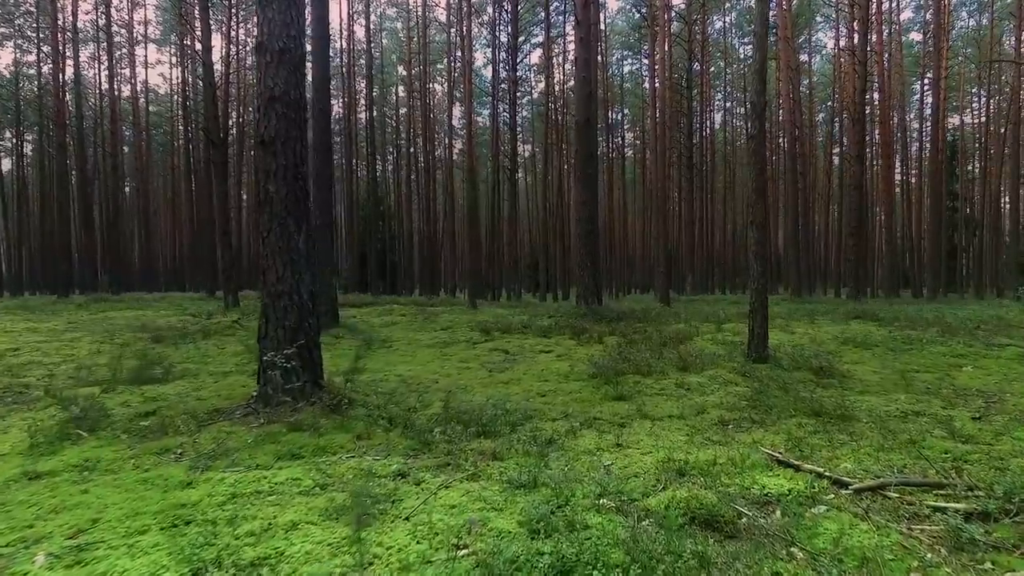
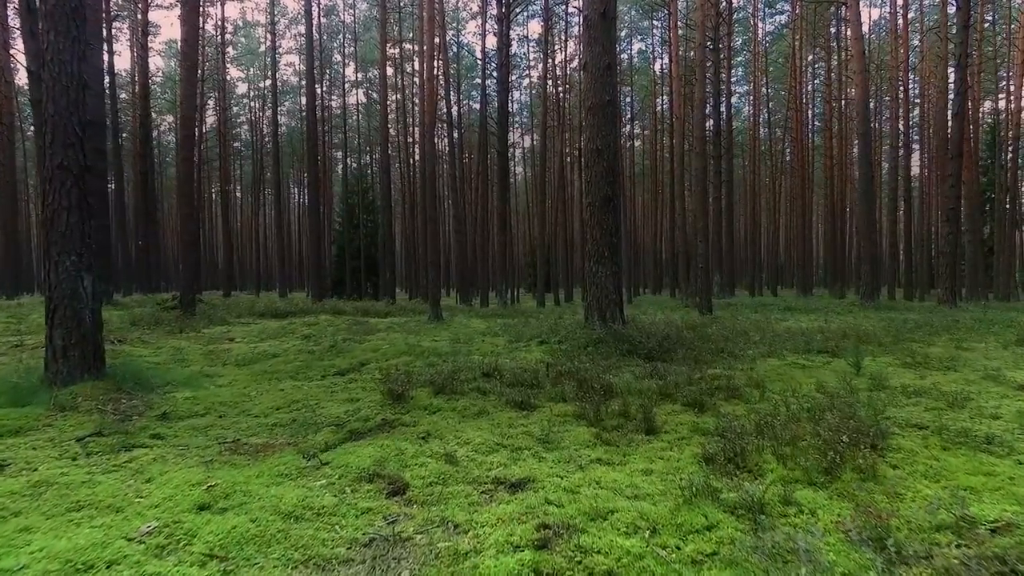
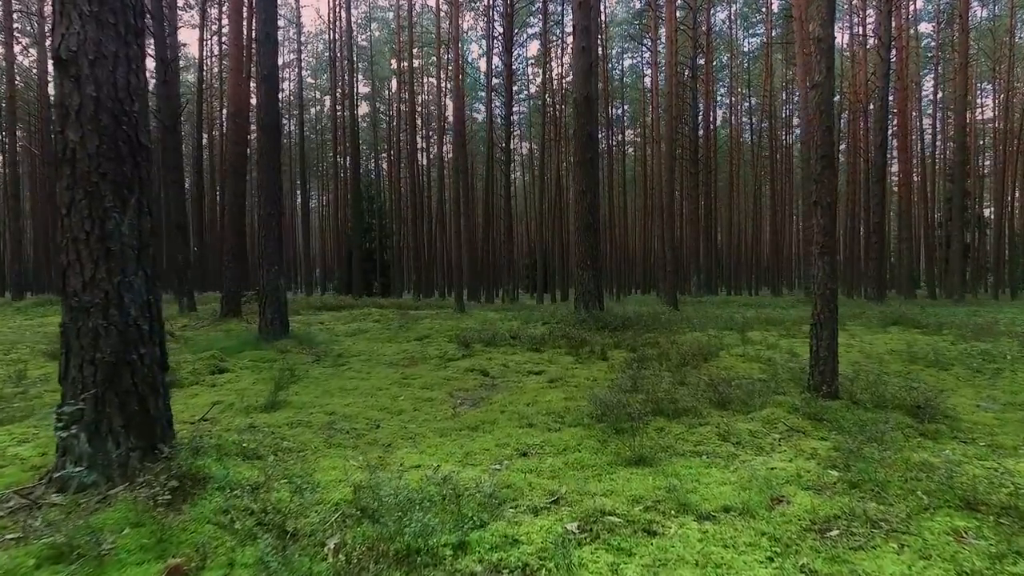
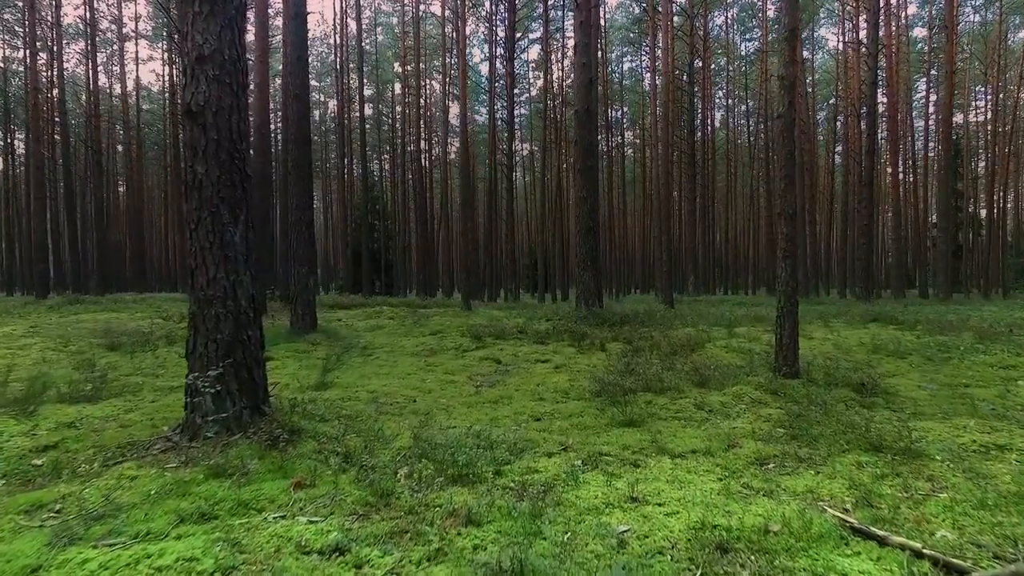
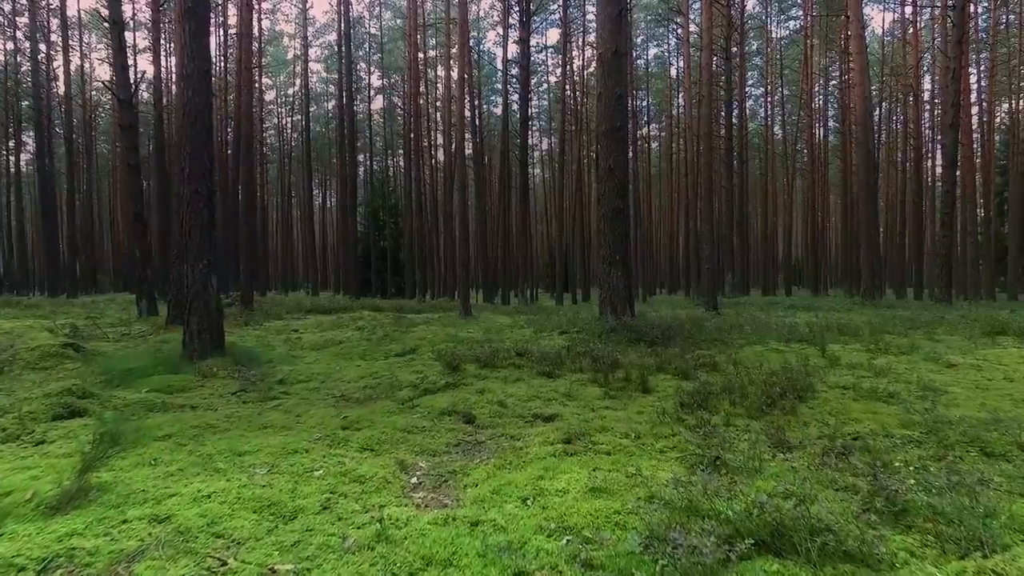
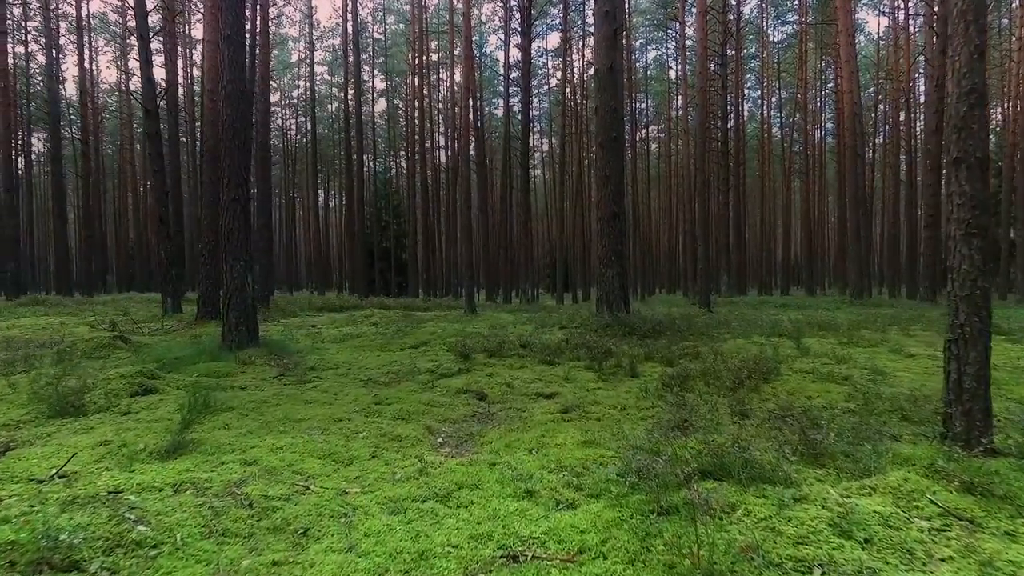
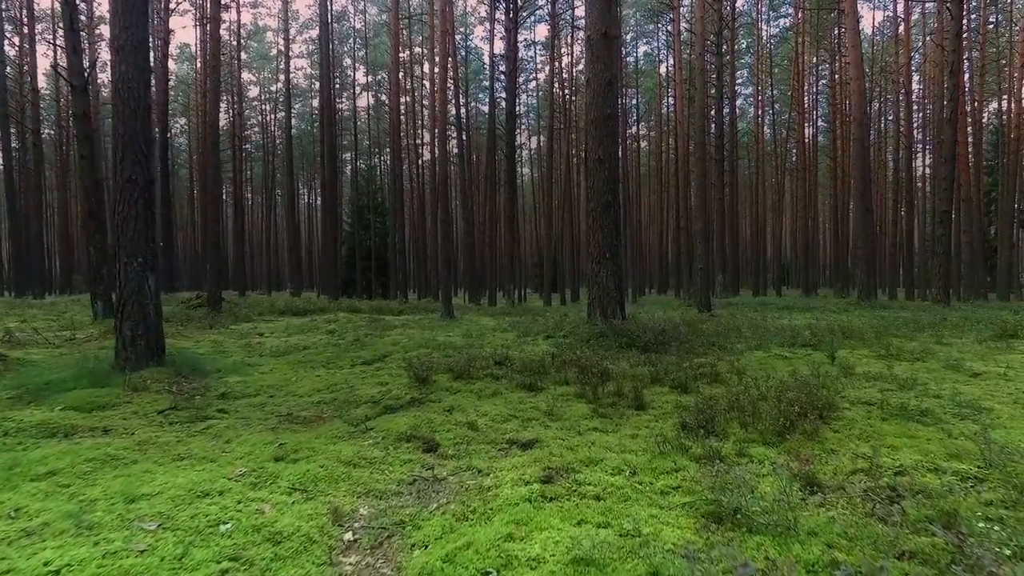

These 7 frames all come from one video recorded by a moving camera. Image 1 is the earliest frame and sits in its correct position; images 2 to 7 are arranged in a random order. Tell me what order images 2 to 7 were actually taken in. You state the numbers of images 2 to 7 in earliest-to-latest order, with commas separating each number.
4, 3, 6, 5, 7, 2
